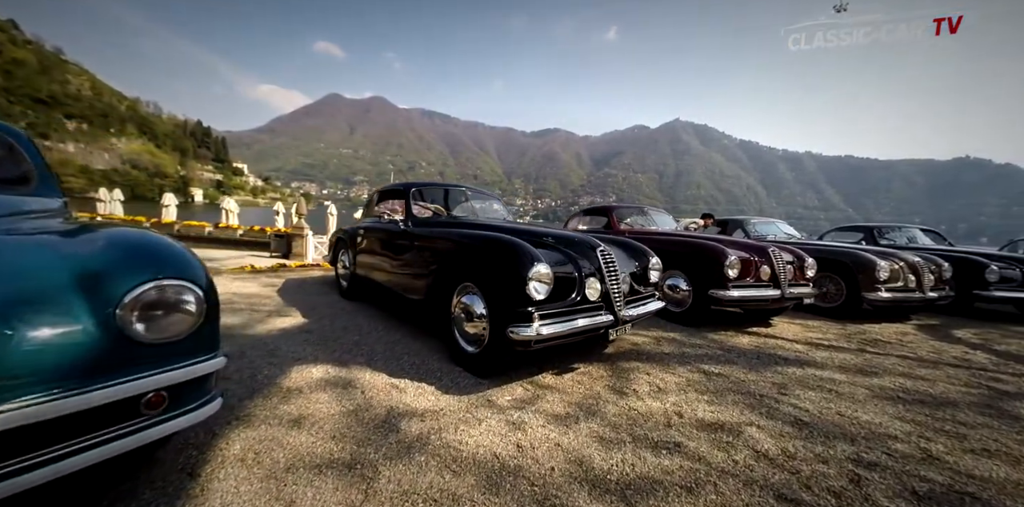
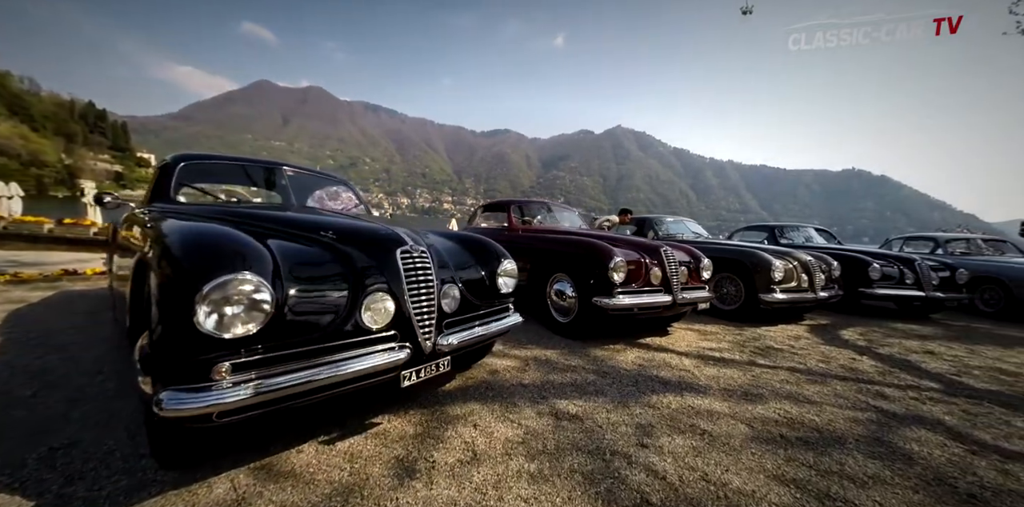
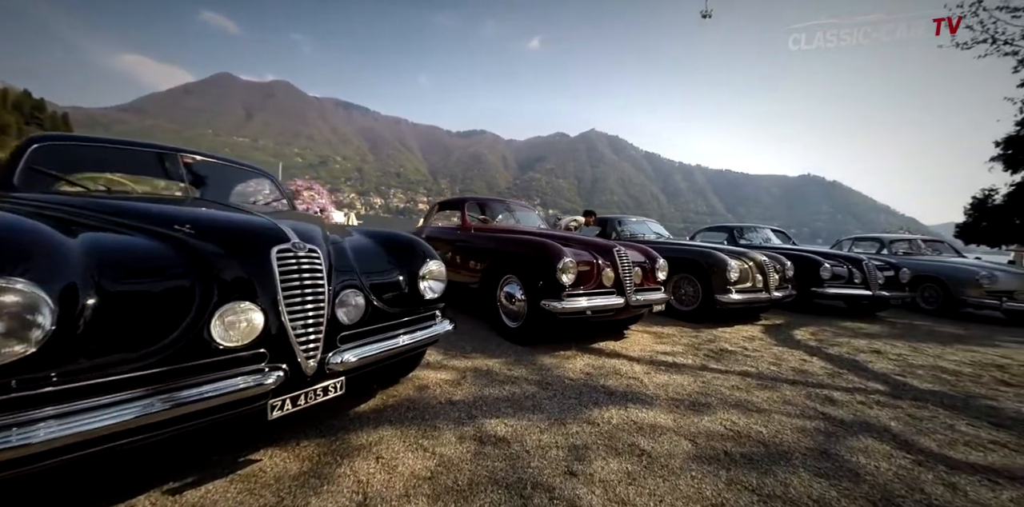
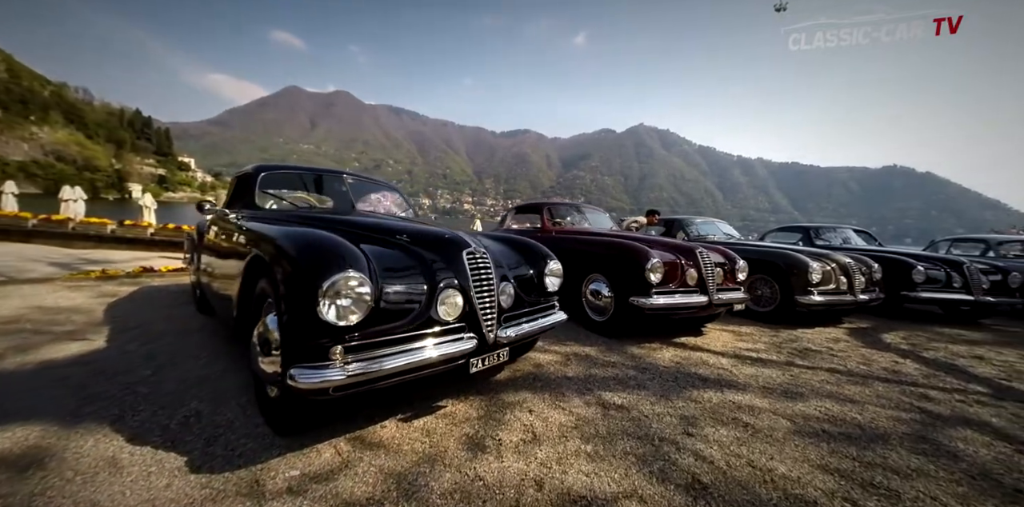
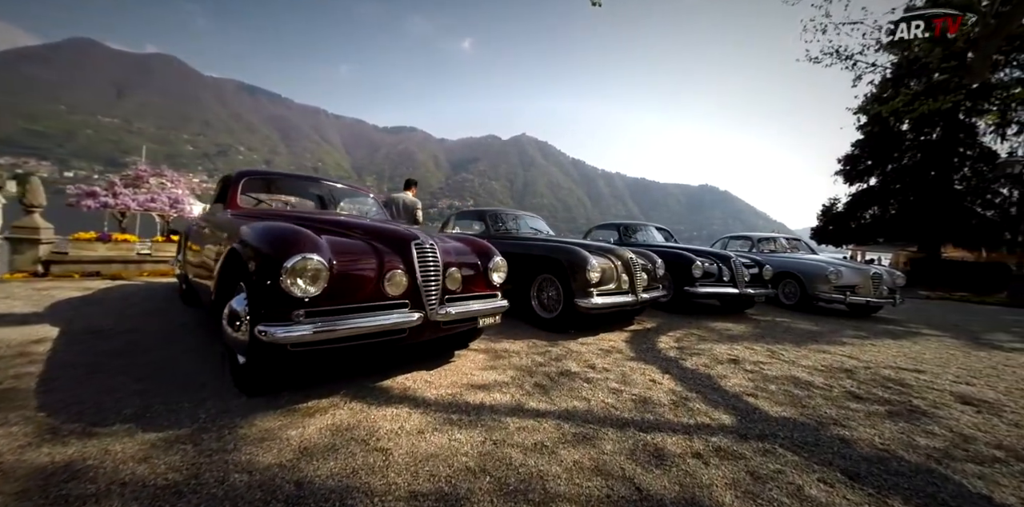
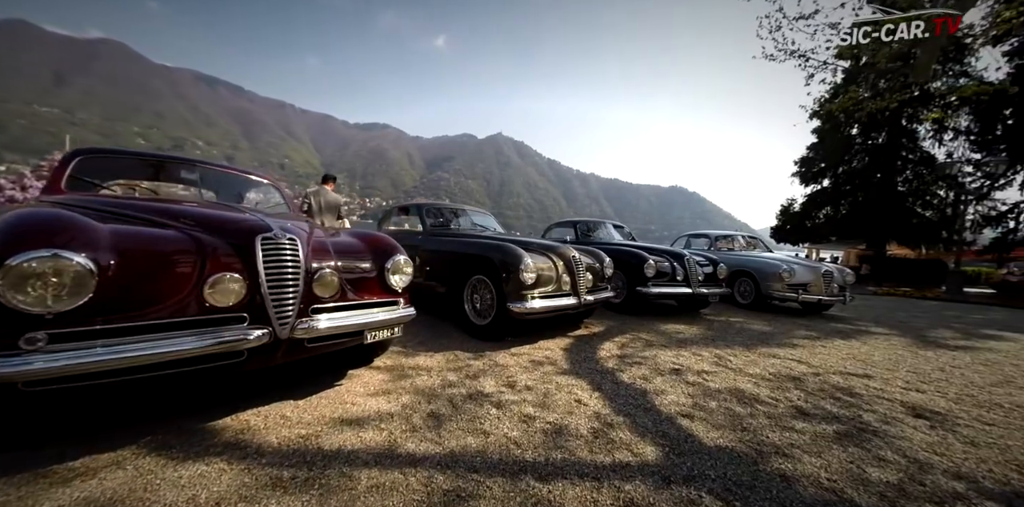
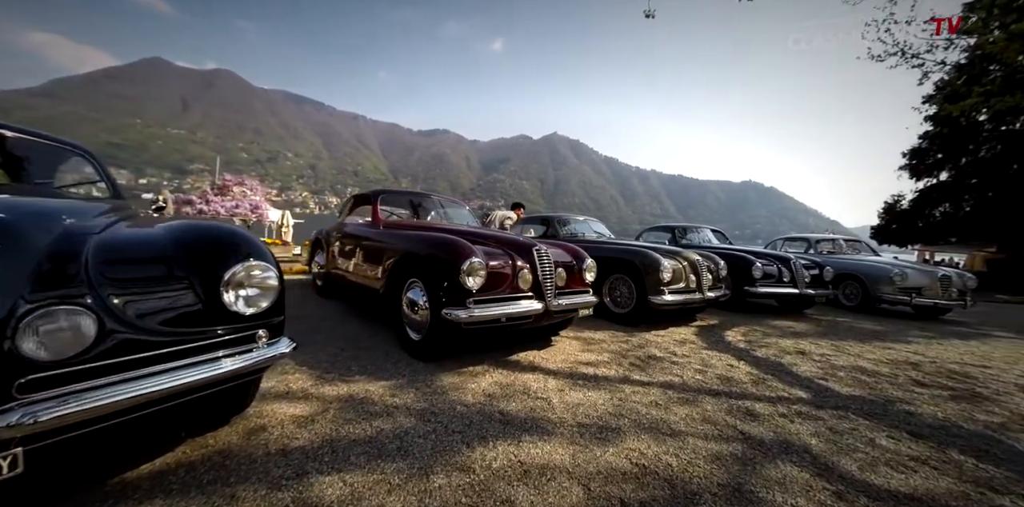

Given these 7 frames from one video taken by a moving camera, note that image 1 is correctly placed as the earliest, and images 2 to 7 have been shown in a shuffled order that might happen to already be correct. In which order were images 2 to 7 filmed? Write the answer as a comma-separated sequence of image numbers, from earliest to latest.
4, 2, 3, 7, 5, 6
